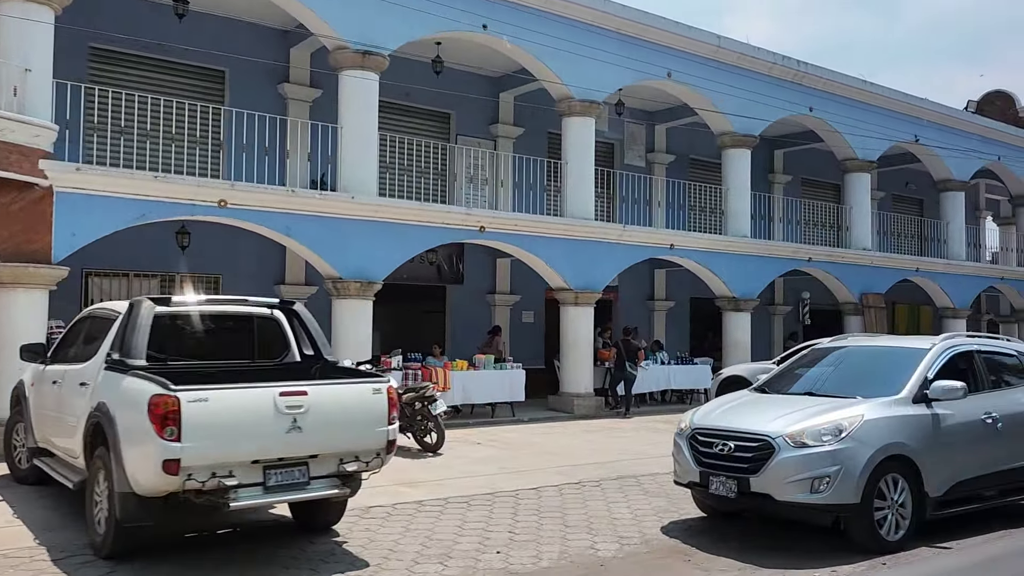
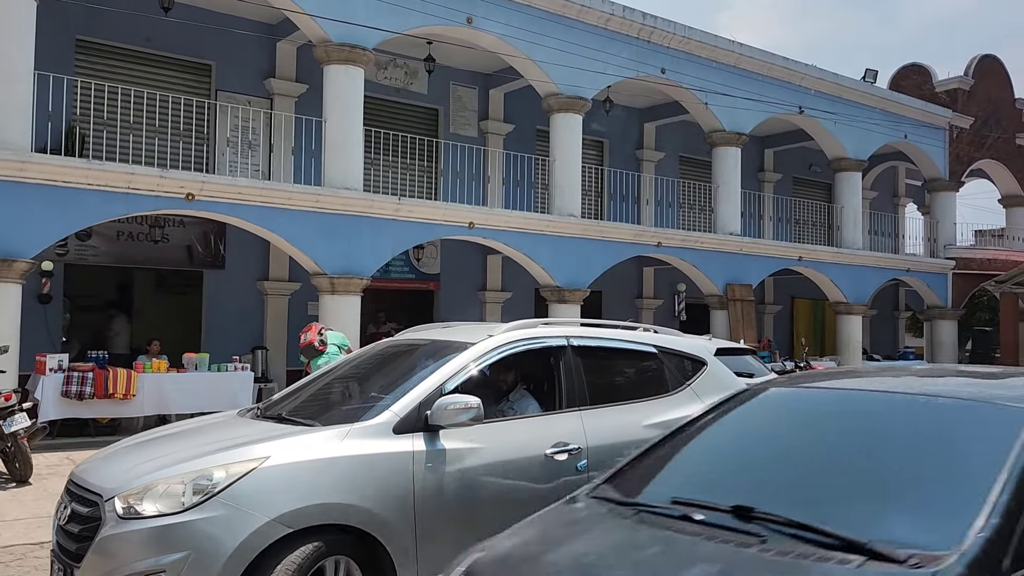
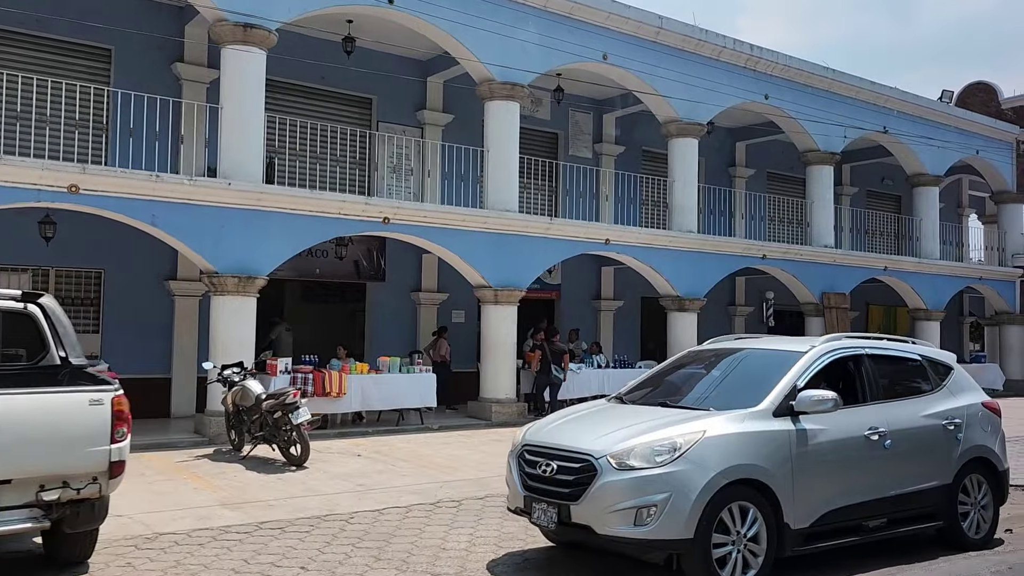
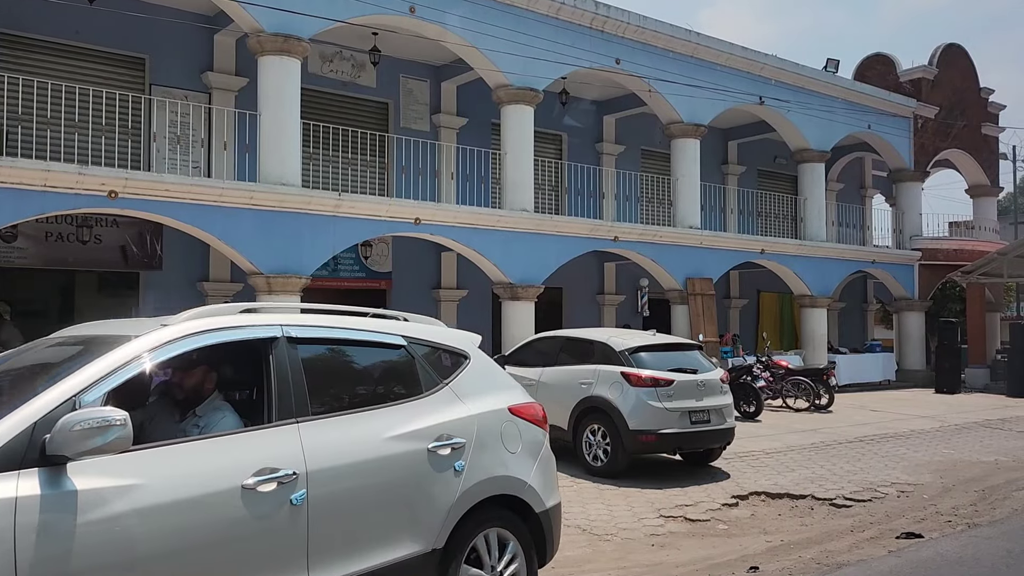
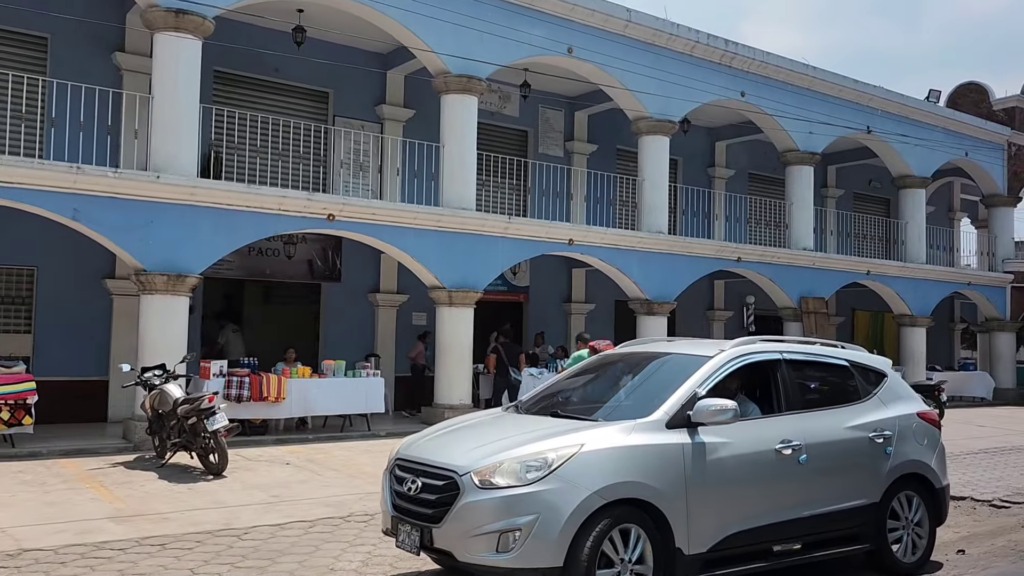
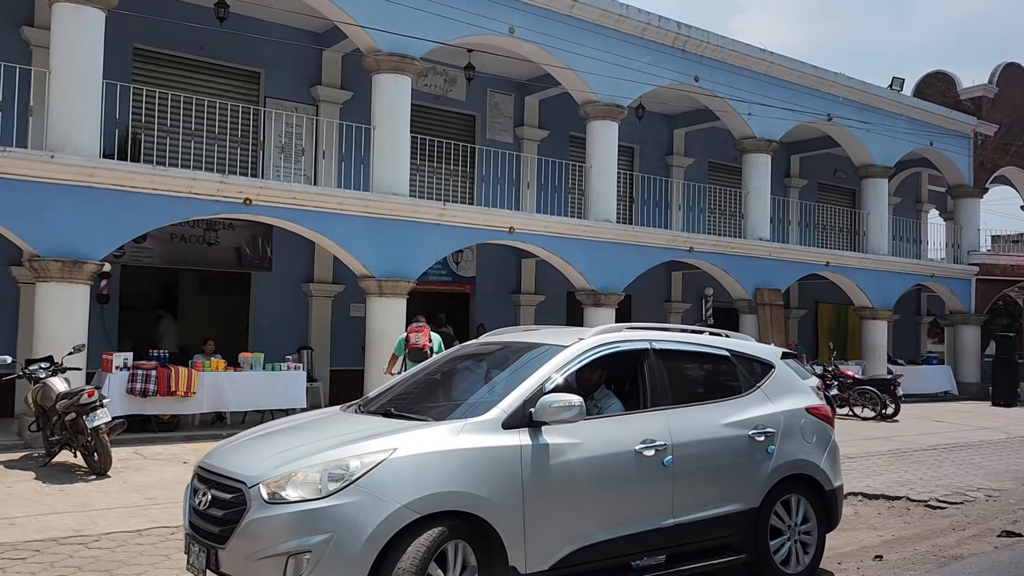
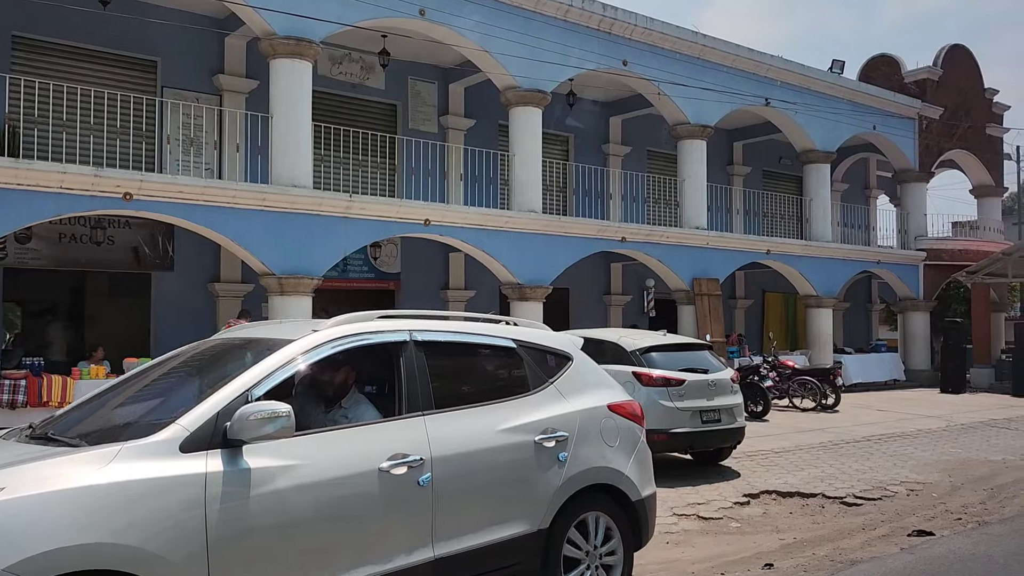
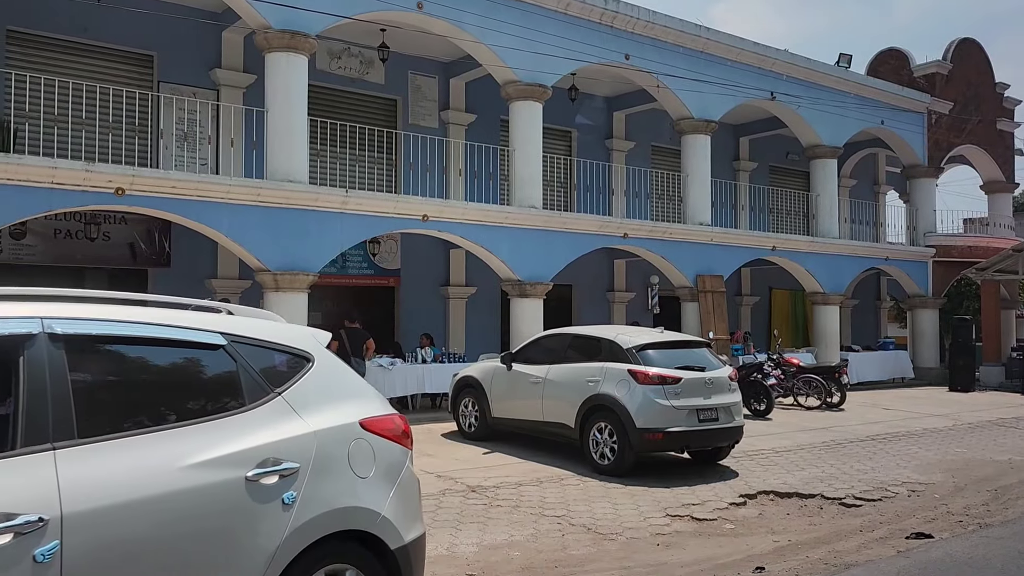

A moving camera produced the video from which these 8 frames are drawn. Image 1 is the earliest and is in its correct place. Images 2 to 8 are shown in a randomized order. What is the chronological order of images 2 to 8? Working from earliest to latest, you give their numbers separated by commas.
3, 5, 6, 2, 7, 4, 8
